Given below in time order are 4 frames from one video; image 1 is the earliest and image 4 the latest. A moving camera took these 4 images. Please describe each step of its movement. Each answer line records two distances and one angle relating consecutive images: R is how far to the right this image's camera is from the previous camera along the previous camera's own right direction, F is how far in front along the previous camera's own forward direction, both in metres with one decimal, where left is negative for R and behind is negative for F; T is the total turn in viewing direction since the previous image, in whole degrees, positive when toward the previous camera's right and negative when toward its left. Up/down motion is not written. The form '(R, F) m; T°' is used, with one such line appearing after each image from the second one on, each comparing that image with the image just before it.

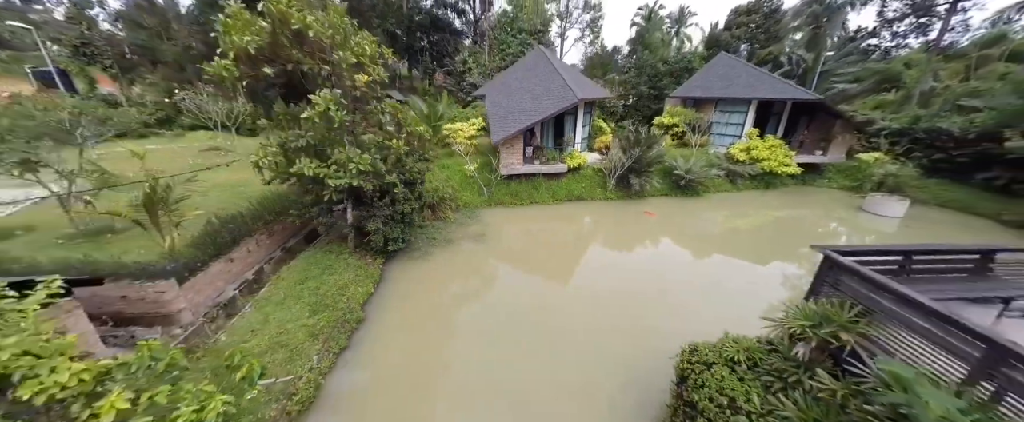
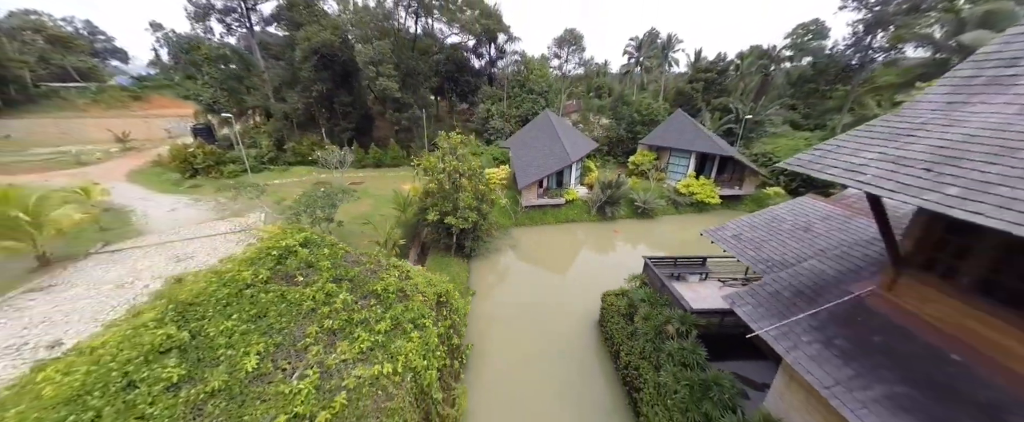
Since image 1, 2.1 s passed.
(-1.0, -5.9) m; 0°
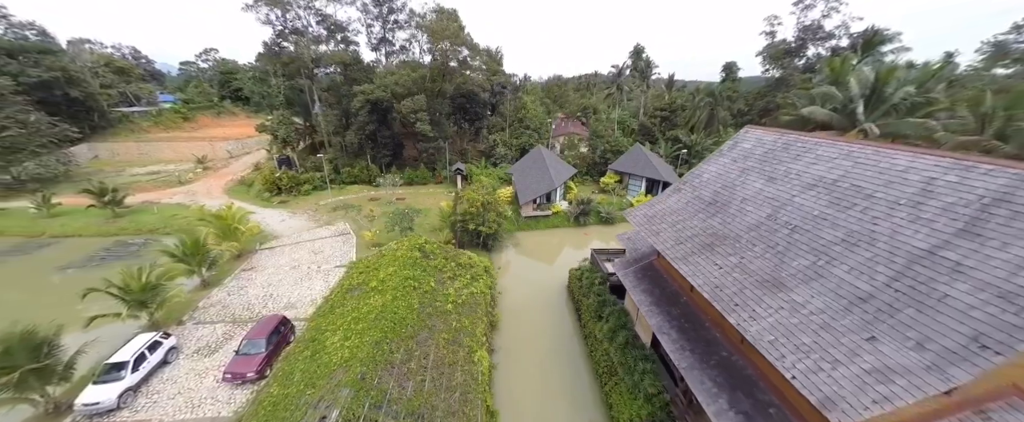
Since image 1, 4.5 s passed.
(-0.7, -7.4) m; +1°
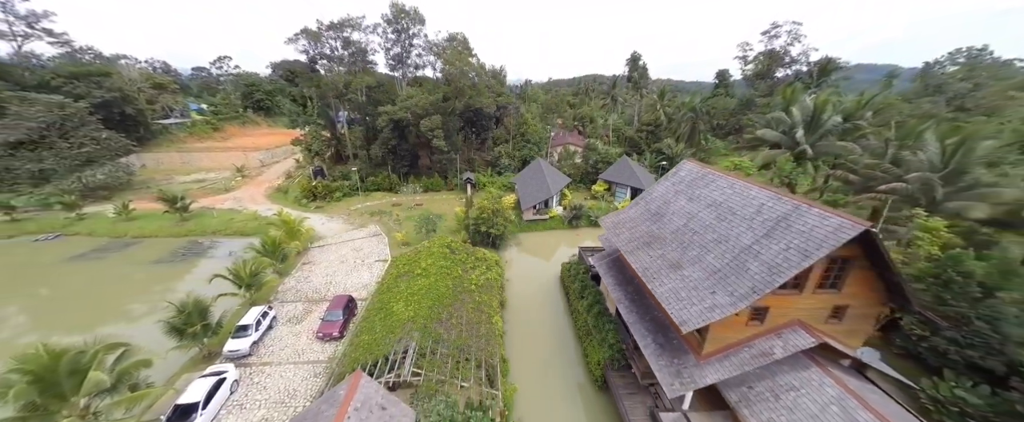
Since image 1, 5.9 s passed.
(-0.3, -4.4) m; 0°
